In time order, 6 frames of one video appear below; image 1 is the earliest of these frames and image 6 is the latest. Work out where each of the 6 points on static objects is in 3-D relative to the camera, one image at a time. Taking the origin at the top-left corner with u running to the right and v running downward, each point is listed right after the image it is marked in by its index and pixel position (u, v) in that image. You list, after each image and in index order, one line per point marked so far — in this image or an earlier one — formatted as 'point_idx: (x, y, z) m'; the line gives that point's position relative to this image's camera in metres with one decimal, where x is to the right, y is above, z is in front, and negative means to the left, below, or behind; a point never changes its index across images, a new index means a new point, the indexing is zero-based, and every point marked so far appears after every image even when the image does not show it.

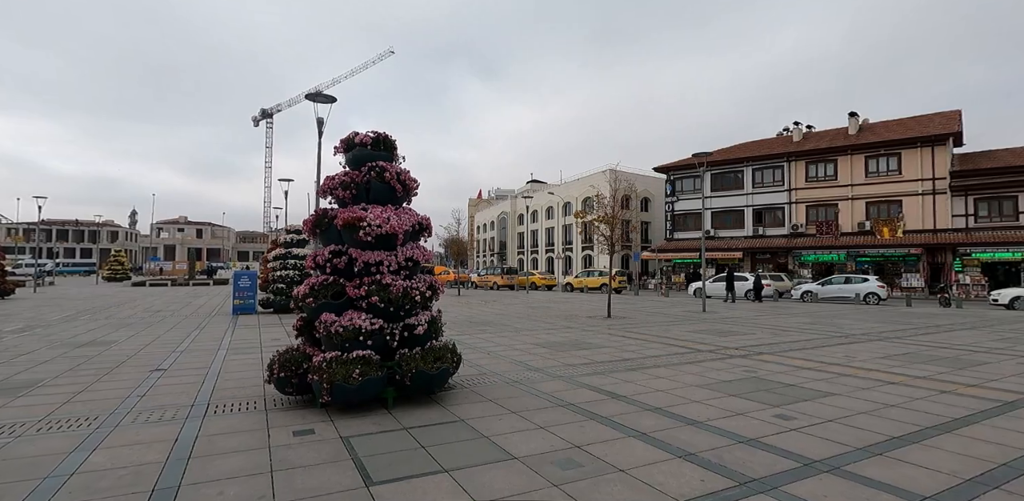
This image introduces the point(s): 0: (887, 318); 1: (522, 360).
0: (+12.9, -2.3, +17.6) m
1: (+0.2, -2.0, +9.3) m
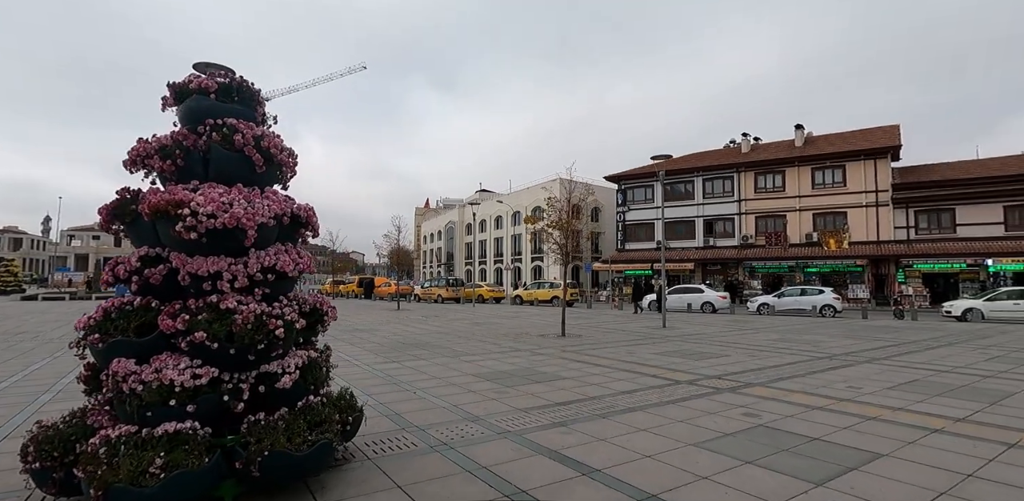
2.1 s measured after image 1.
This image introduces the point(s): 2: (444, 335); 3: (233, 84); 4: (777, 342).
0: (+11.1, -2.7, +16.6) m
1: (-0.7, -2.1, +7.1) m
2: (-2.1, -2.6, +15.7) m
3: (-2.4, +1.5, +4.5) m
4: (+7.1, -2.5, +13.8) m
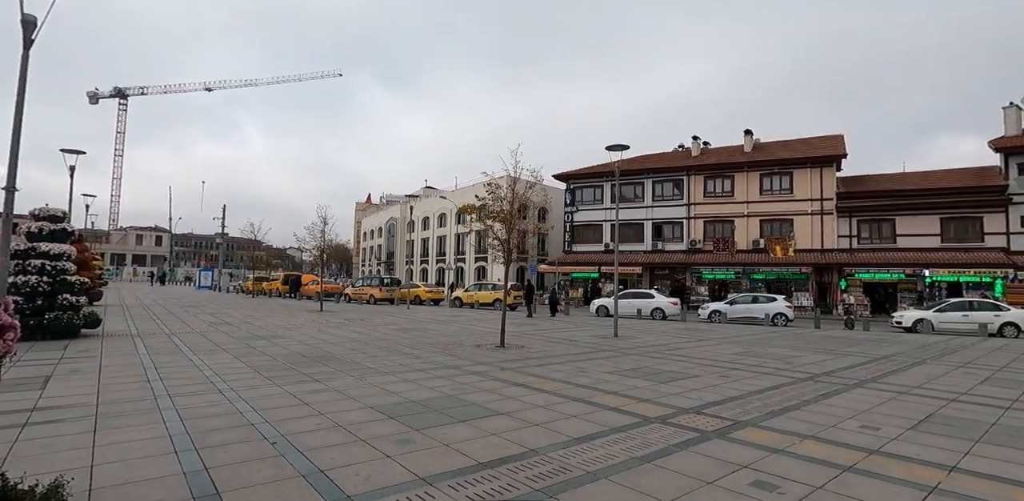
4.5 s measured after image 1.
0: (+9.1, -2.8, +15.3) m
1: (-1.6, -1.9, +4.6) m
2: (-3.9, -2.4, +13.0) m
3: (-2.9, +1.7, +1.9) m
4: (+5.5, -2.5, +12.1) m
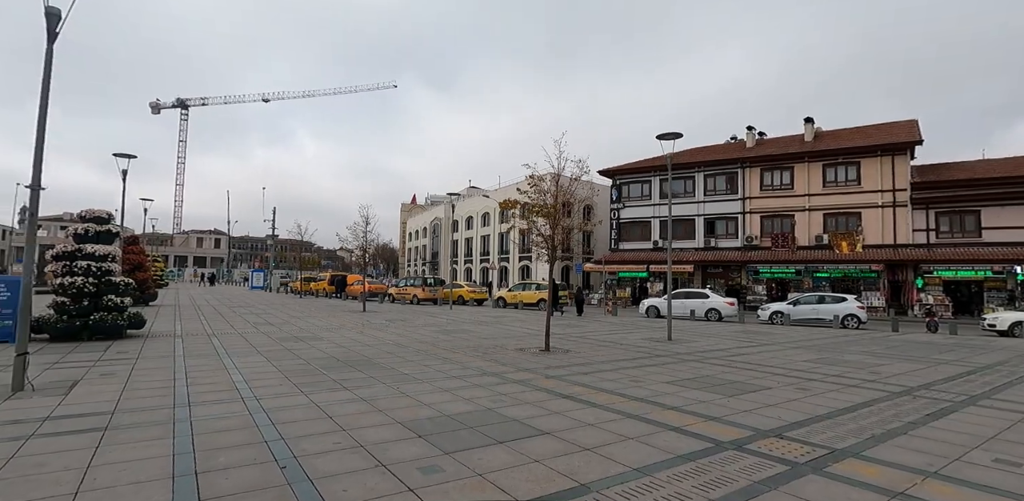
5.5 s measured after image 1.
0: (+10.4, -2.7, +13.6) m
1: (-1.3, -1.9, +3.9) m
2: (-2.8, -2.4, +12.4) m
3: (-2.9, +1.7, +1.2) m
4: (+6.5, -2.4, +10.7) m
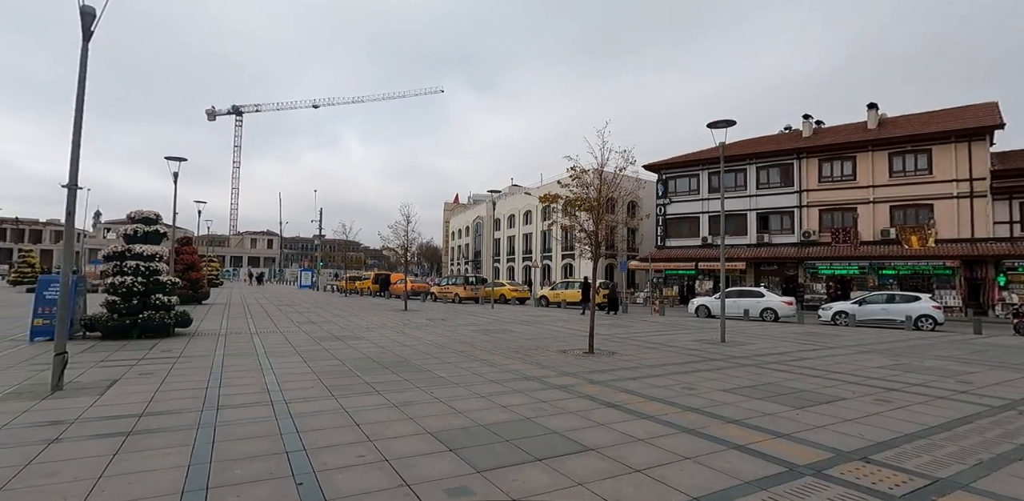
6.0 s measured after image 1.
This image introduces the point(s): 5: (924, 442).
0: (+11.4, -2.5, +12.1) m
1: (-1.0, -1.9, +3.4) m
2: (-1.8, -2.3, +12.1) m
3: (-2.8, +1.7, +0.9) m
4: (+7.3, -2.3, +9.6) m
5: (+4.4, -2.0, +5.5) m
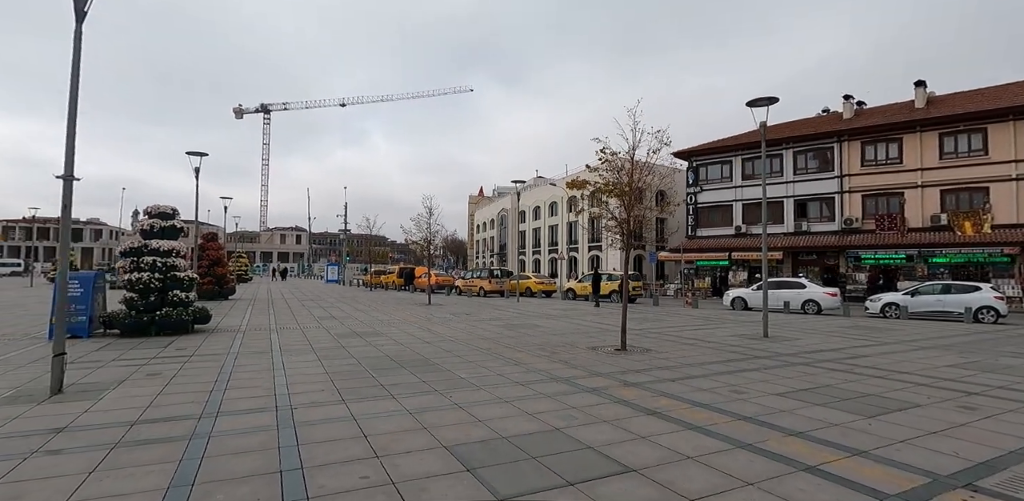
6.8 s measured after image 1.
0: (+12.0, -2.2, +10.8) m
1: (-0.9, -1.8, +2.7) m
2: (-1.2, -2.1, +11.4) m
3: (-2.9, +1.7, +0.3) m
4: (+7.7, -2.1, +8.5) m
5: (+4.7, -1.9, +4.5) m
